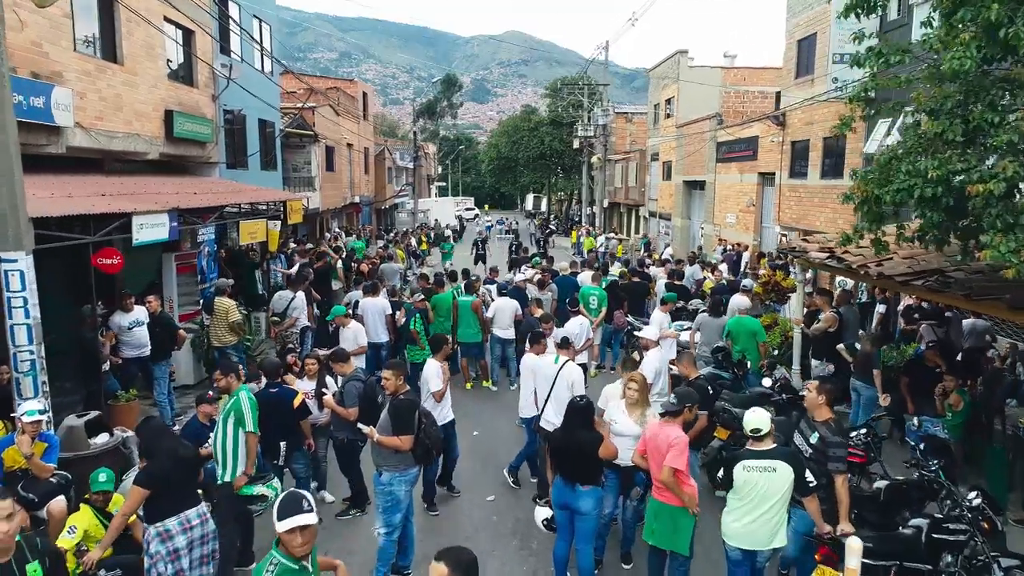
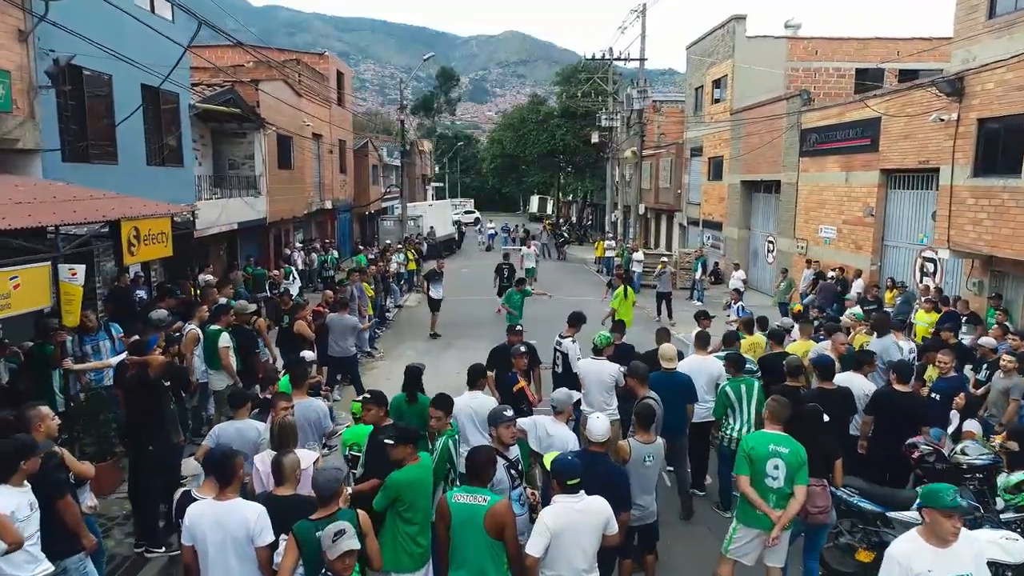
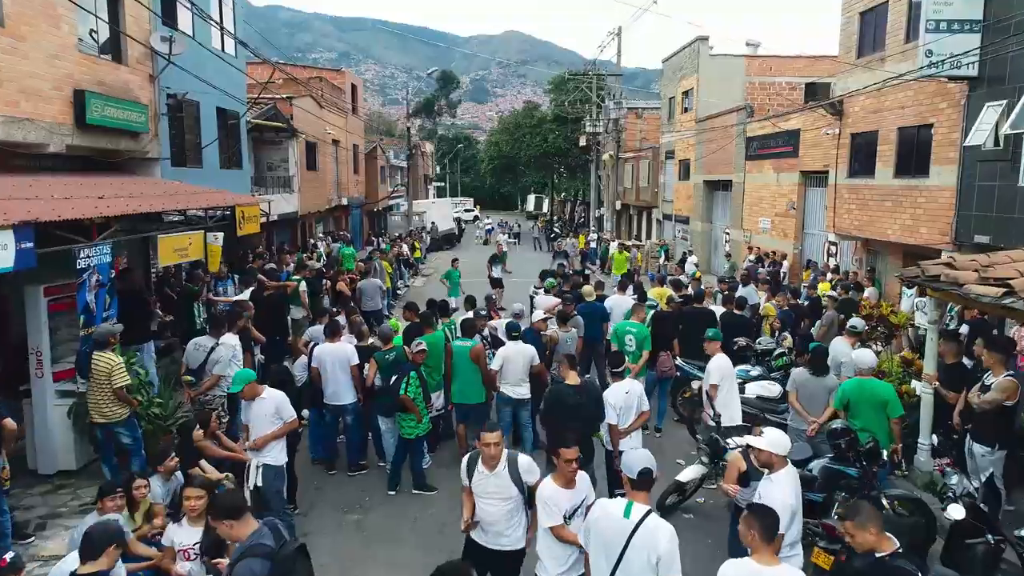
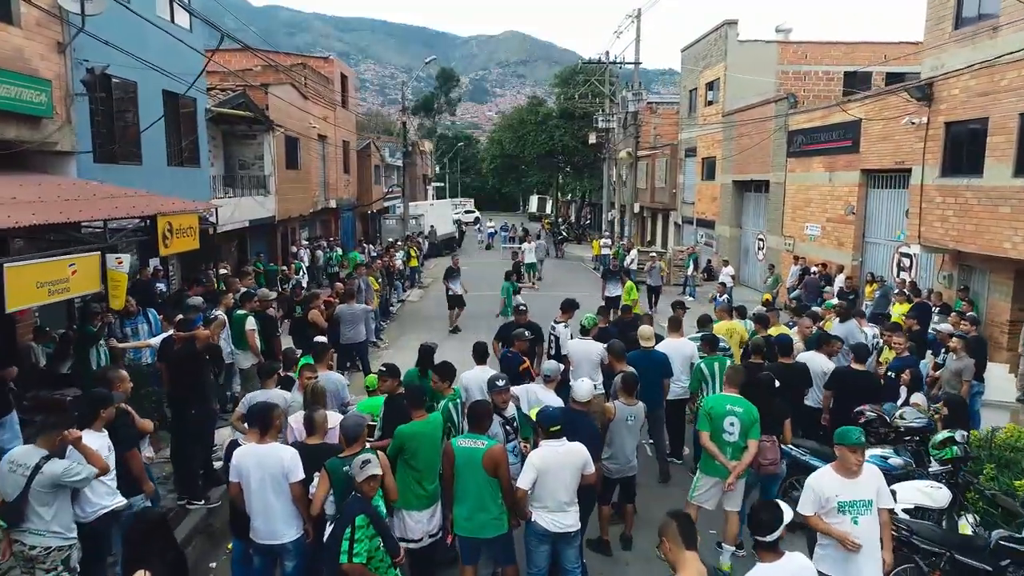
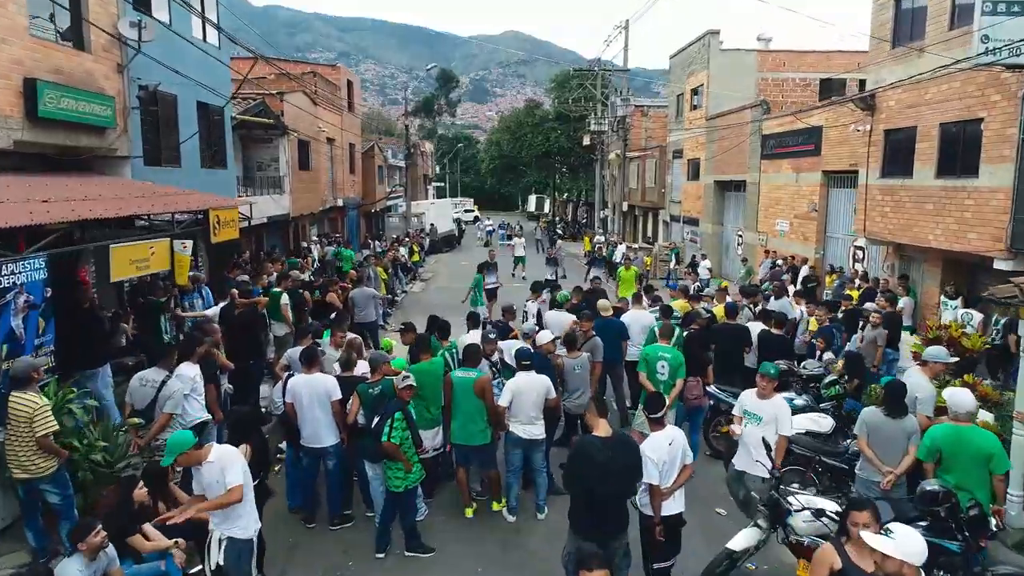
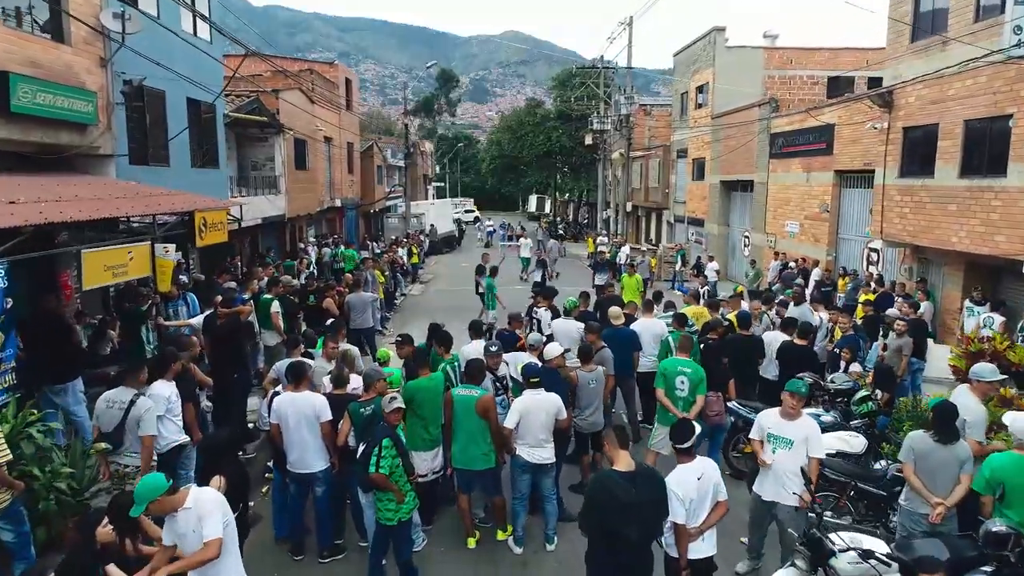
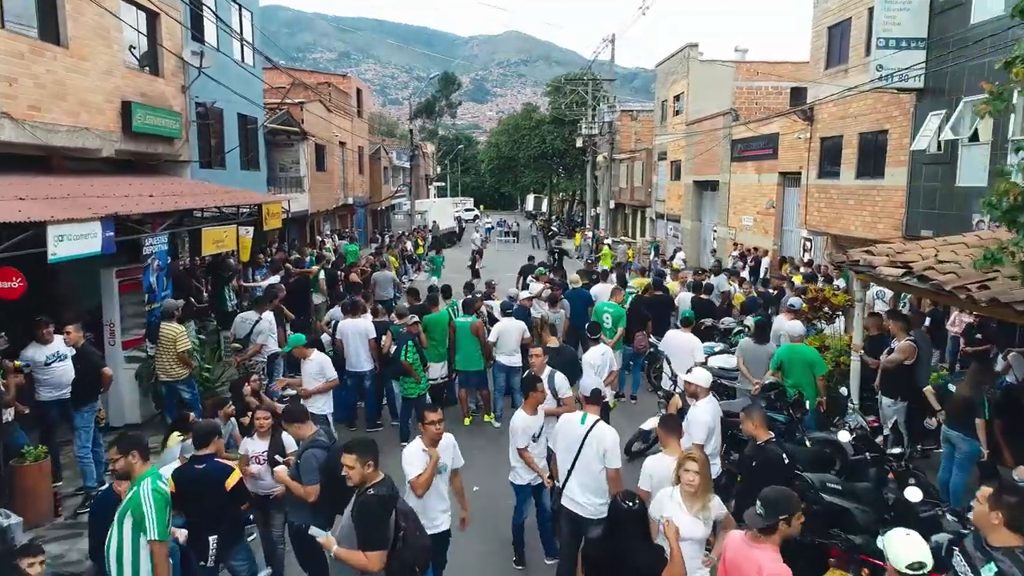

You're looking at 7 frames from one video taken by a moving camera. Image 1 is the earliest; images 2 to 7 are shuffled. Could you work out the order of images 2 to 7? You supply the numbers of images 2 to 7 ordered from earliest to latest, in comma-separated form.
7, 3, 5, 6, 4, 2
